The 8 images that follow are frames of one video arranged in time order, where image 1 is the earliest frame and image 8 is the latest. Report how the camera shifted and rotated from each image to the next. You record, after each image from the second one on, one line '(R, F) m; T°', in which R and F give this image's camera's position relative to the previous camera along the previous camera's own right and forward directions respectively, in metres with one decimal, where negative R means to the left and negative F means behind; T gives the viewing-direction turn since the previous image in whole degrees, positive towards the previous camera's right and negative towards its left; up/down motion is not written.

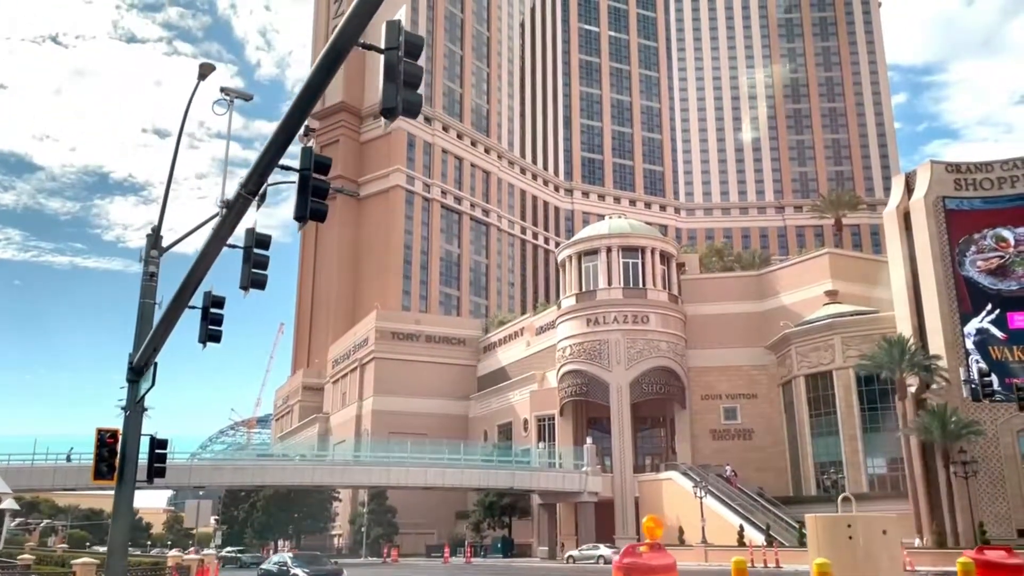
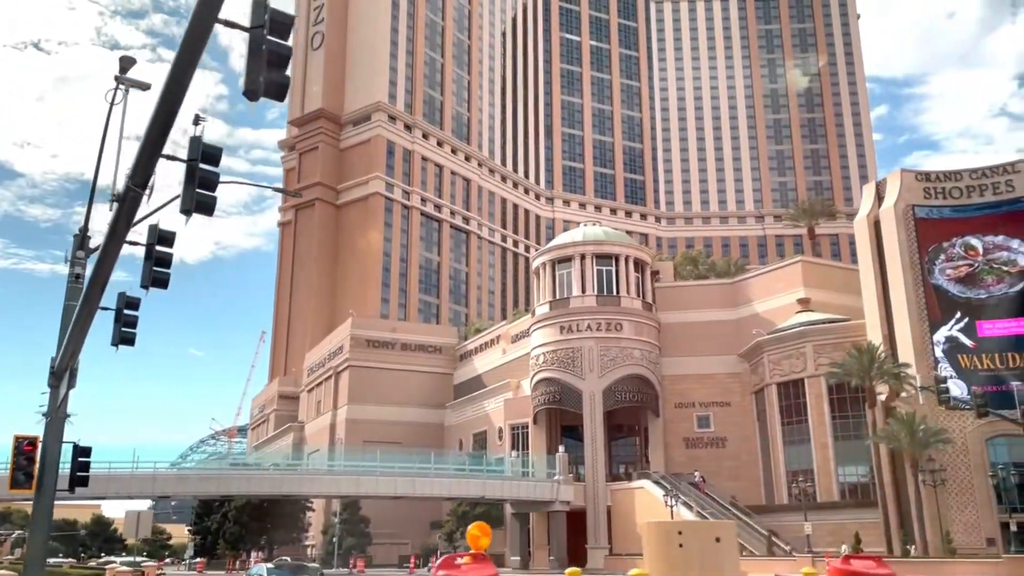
(+0.7, +0.3) m; +1°
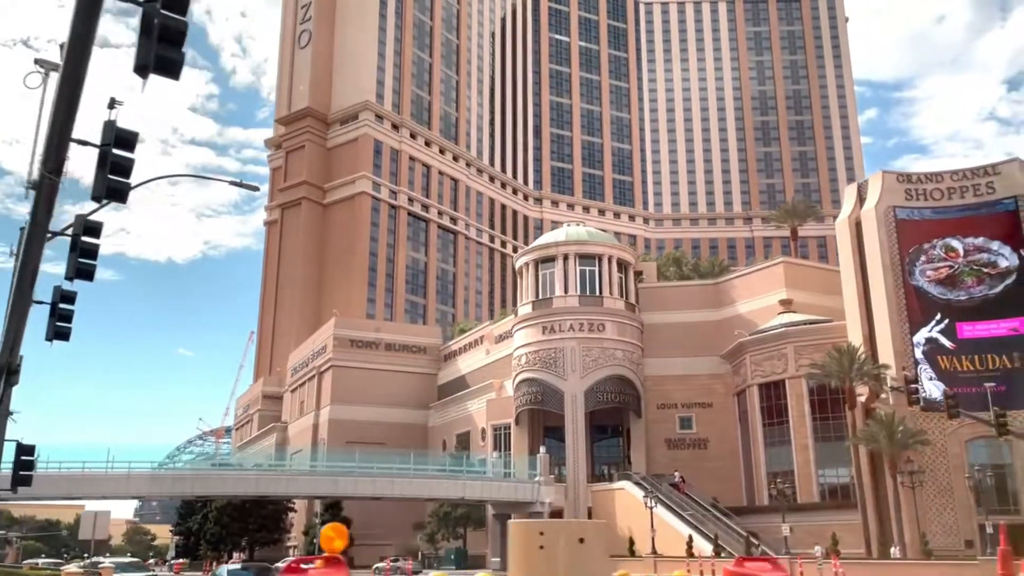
(+0.5, +0.2) m; +1°
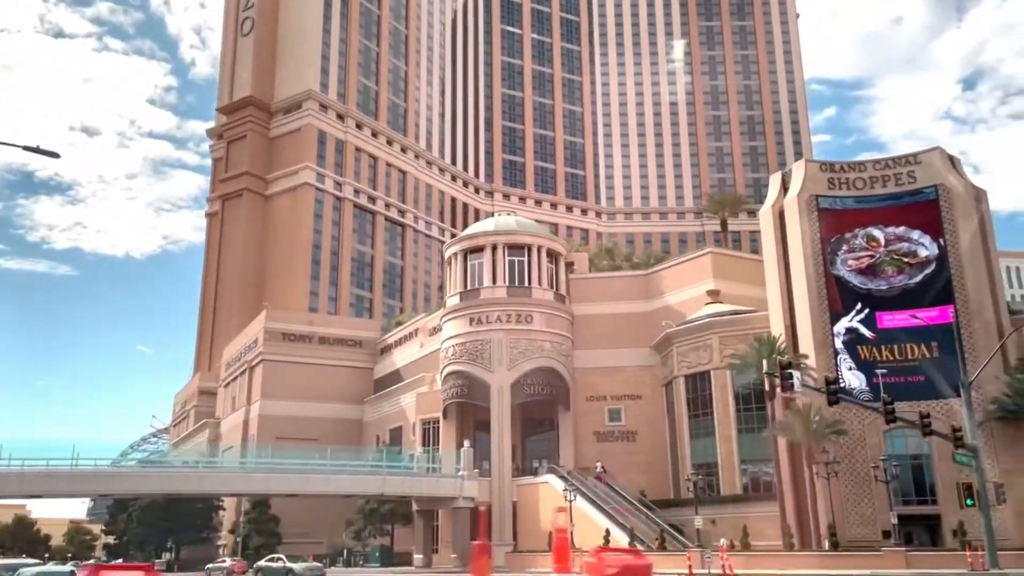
(+2.3, +1.1) m; +3°
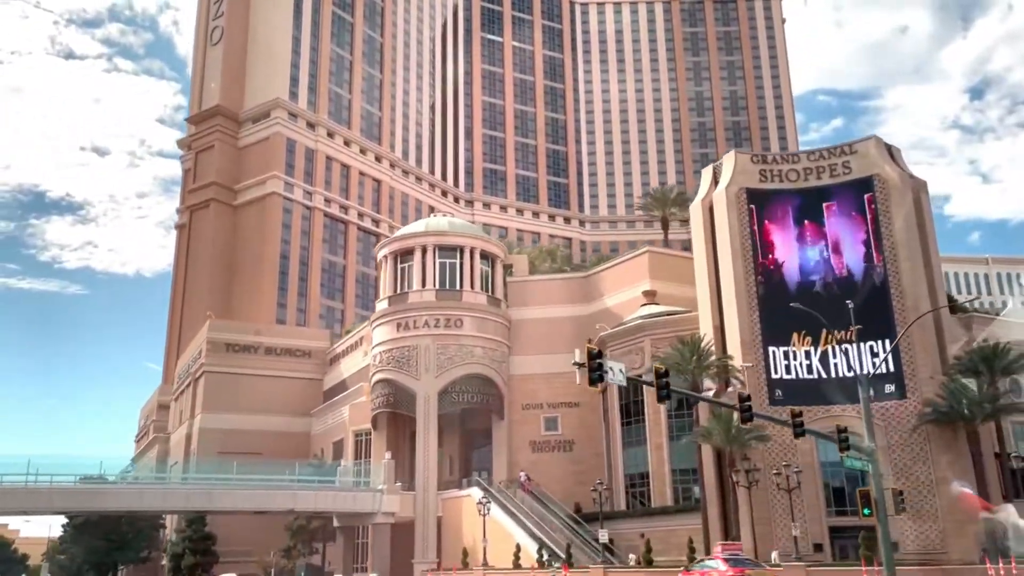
(+4.5, +2.4) m; 0°
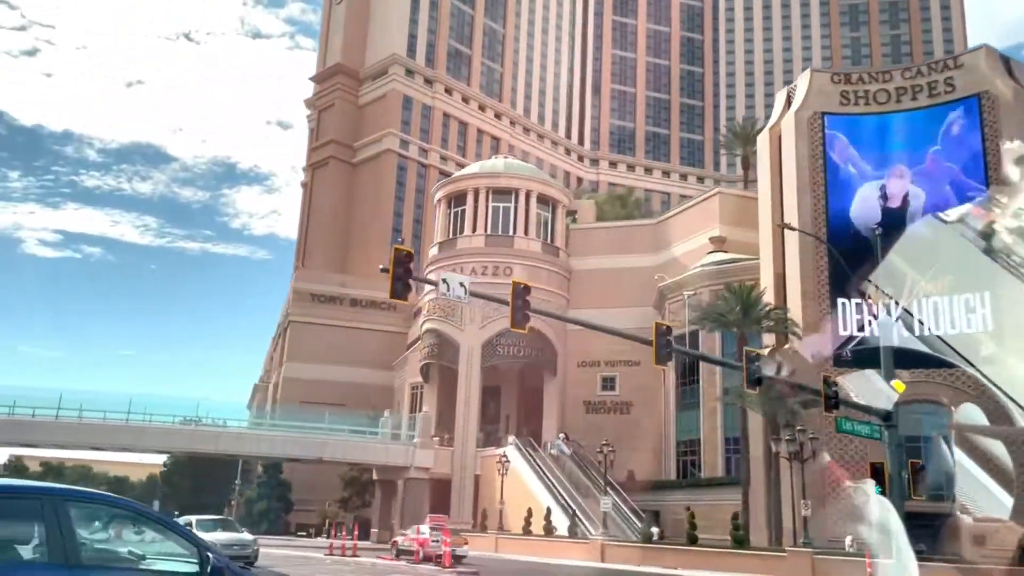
(+5.4, +4.2) m; -11°
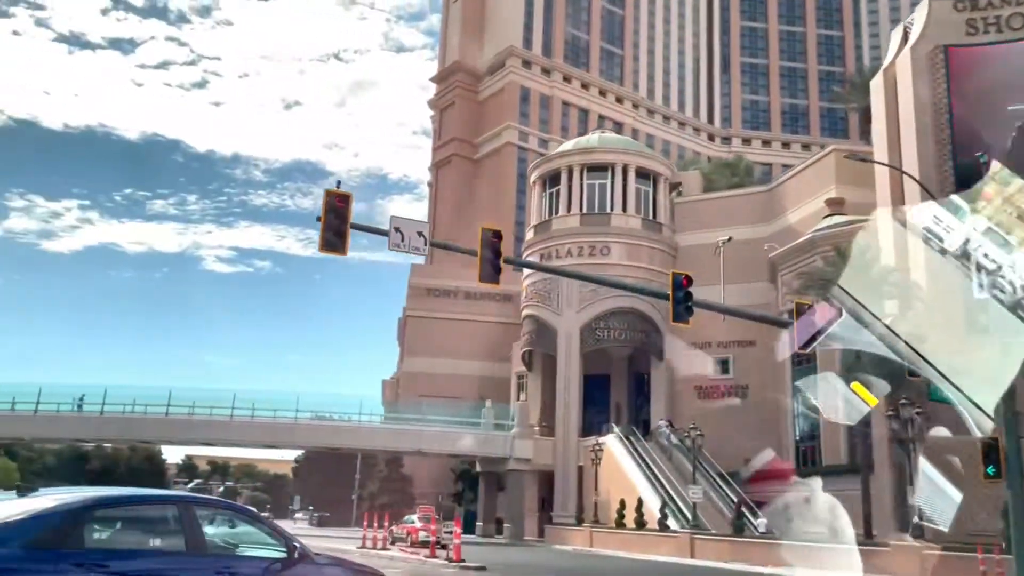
(+2.4, +2.2) m; -10°
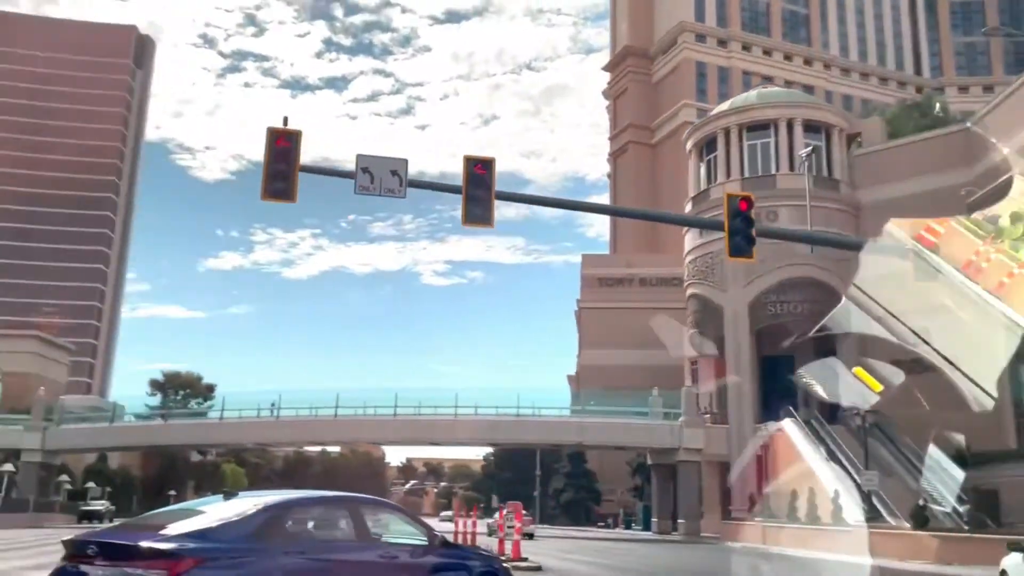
(+2.3, +2.3) m; -14°
